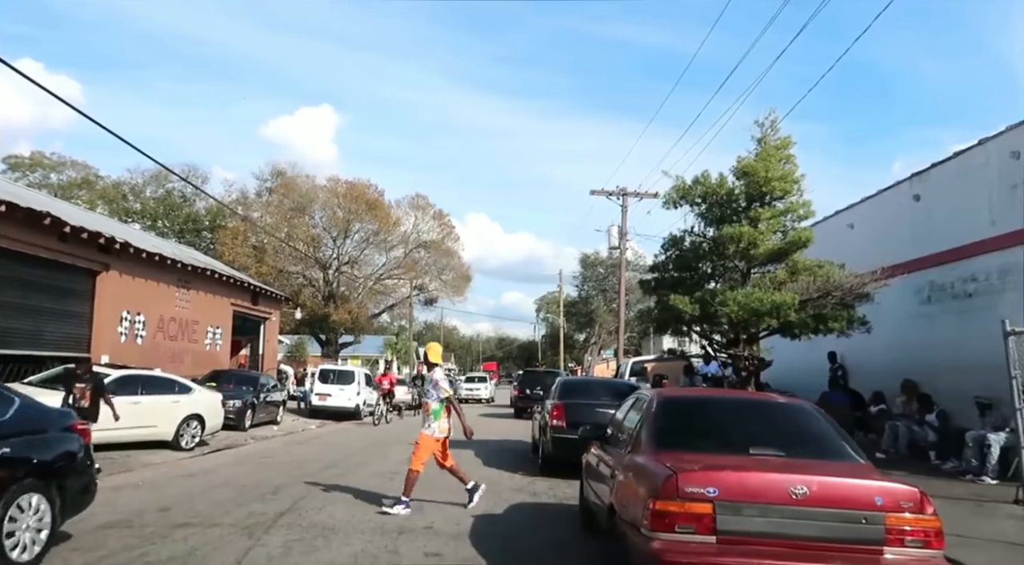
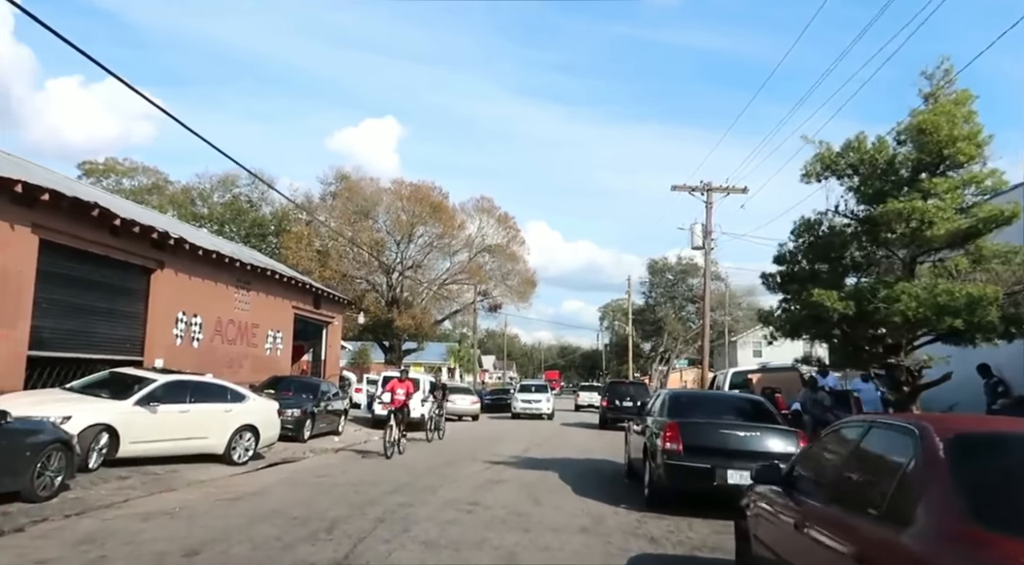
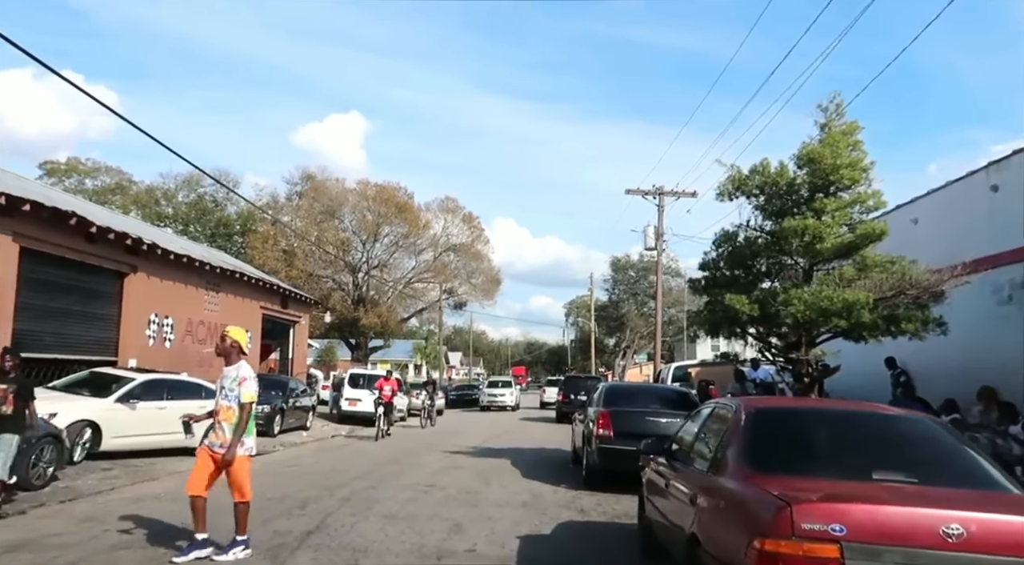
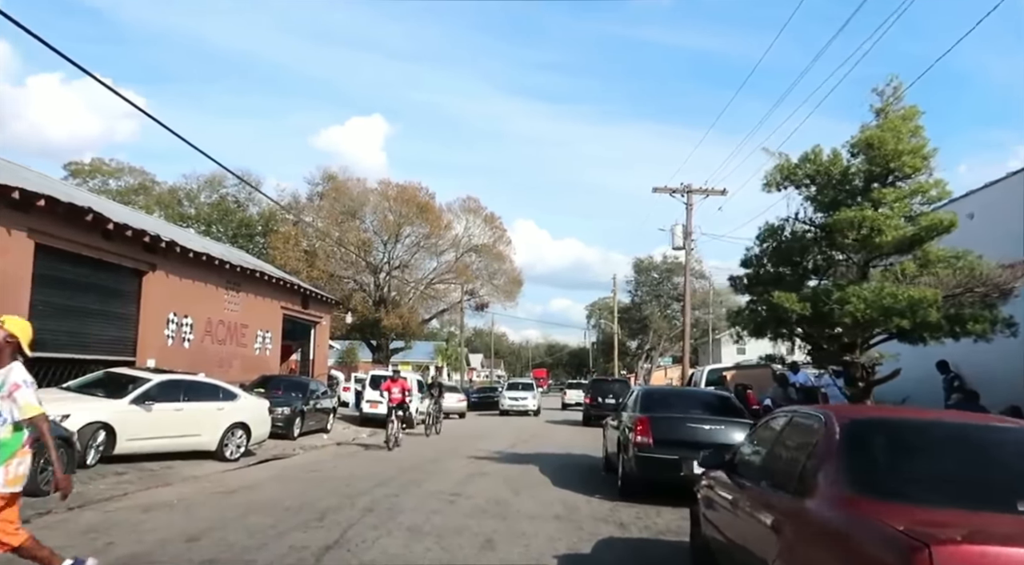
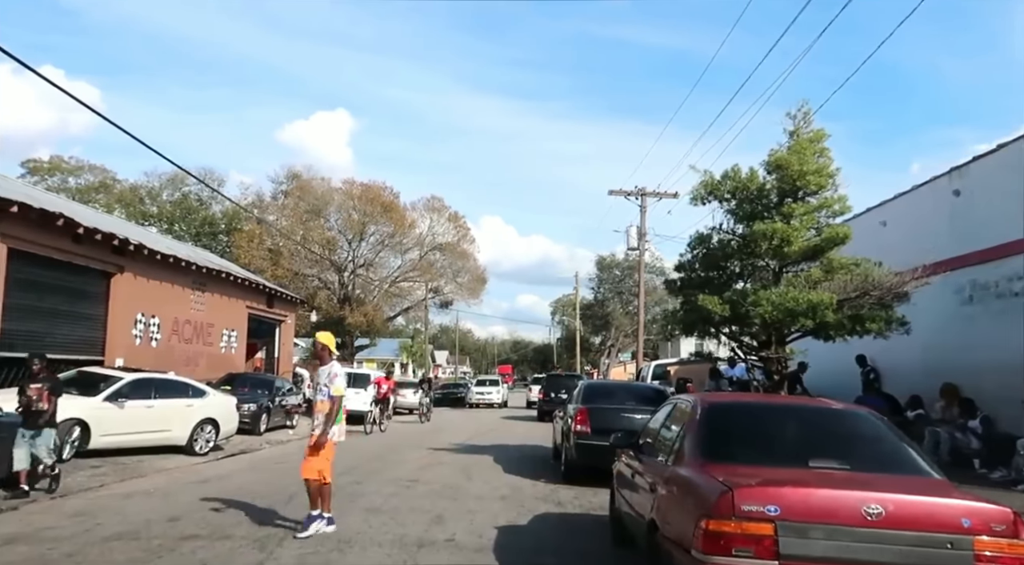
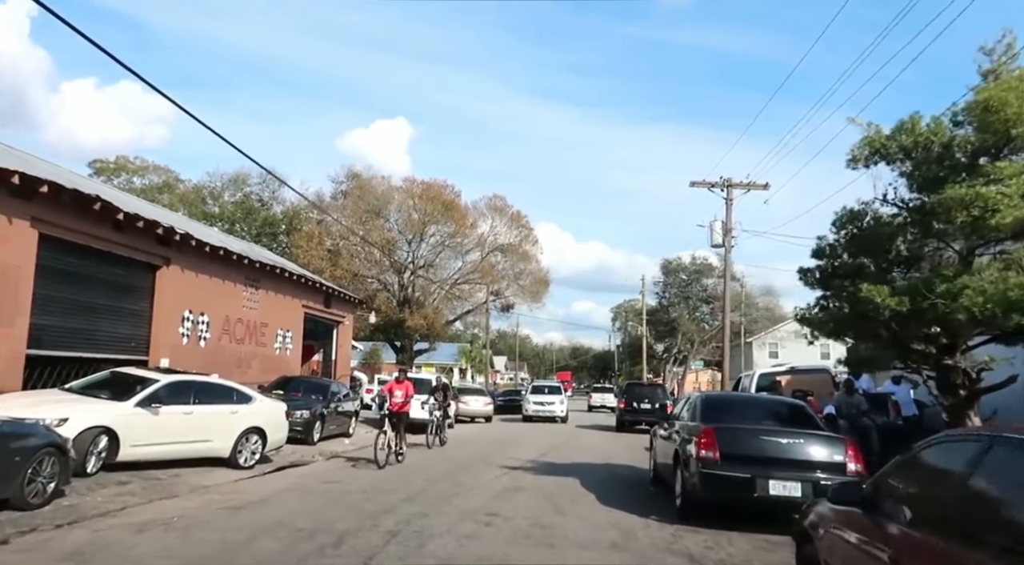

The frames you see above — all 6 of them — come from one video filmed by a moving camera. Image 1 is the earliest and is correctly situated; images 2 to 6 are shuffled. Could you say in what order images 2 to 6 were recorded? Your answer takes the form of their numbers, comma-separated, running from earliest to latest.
5, 3, 4, 2, 6
